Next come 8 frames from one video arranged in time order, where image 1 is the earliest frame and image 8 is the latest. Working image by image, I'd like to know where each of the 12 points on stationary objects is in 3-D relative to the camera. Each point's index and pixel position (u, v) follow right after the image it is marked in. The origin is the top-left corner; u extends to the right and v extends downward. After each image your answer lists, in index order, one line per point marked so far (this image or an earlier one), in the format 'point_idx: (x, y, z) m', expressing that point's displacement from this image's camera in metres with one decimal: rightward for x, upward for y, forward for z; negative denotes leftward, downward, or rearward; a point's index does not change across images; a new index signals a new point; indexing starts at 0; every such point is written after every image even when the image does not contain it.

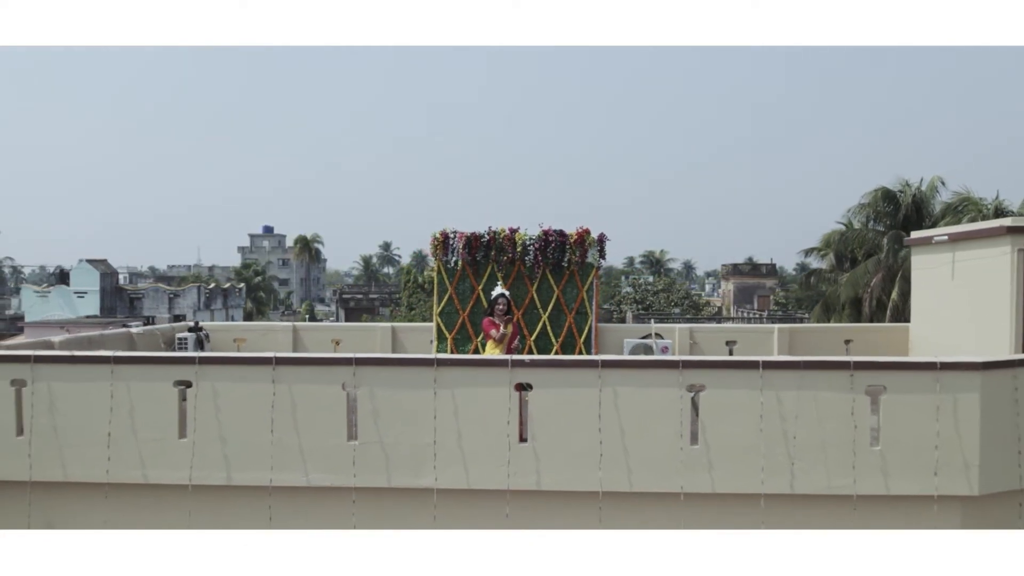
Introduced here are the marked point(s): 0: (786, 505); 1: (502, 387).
0: (+2.3, -1.8, +6.6) m
1: (-0.1, -0.8, +6.6) m
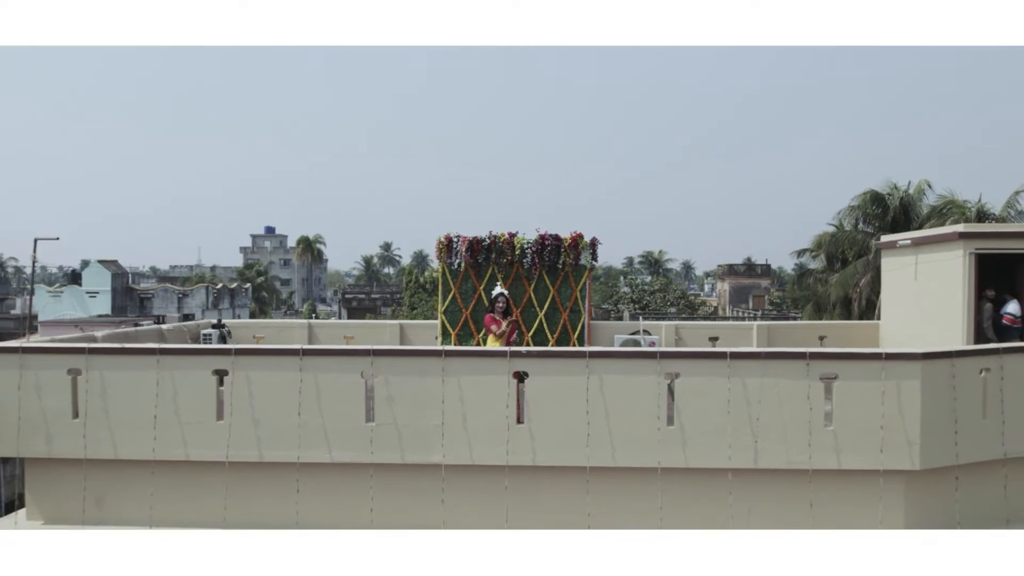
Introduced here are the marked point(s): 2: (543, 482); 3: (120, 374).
0: (+2.3, -1.8, +7.5) m
1: (-0.1, -0.8, +7.5) m
2: (+0.3, -1.9, +7.7) m
3: (-3.9, -0.8, +7.8) m
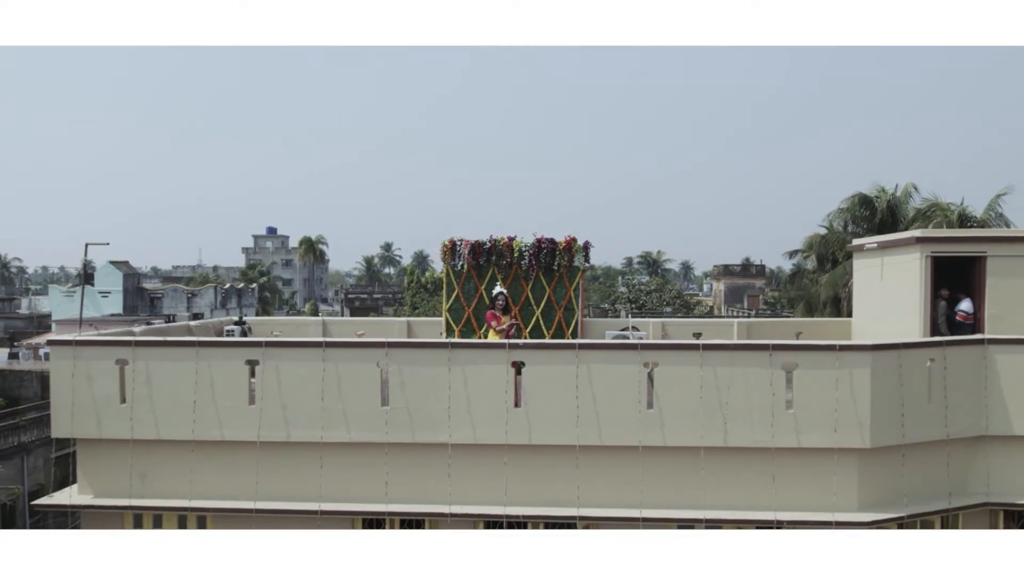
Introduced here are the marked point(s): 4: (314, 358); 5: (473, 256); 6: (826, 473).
0: (+2.3, -1.8, +8.5) m
1: (-0.1, -0.8, +8.5) m
2: (+0.3, -1.9, +8.6) m
3: (-3.9, -0.8, +8.8) m
4: (-2.2, -0.8, +8.7) m
5: (-0.6, +0.5, +12.3) m
6: (+3.4, -2.0, +8.5) m
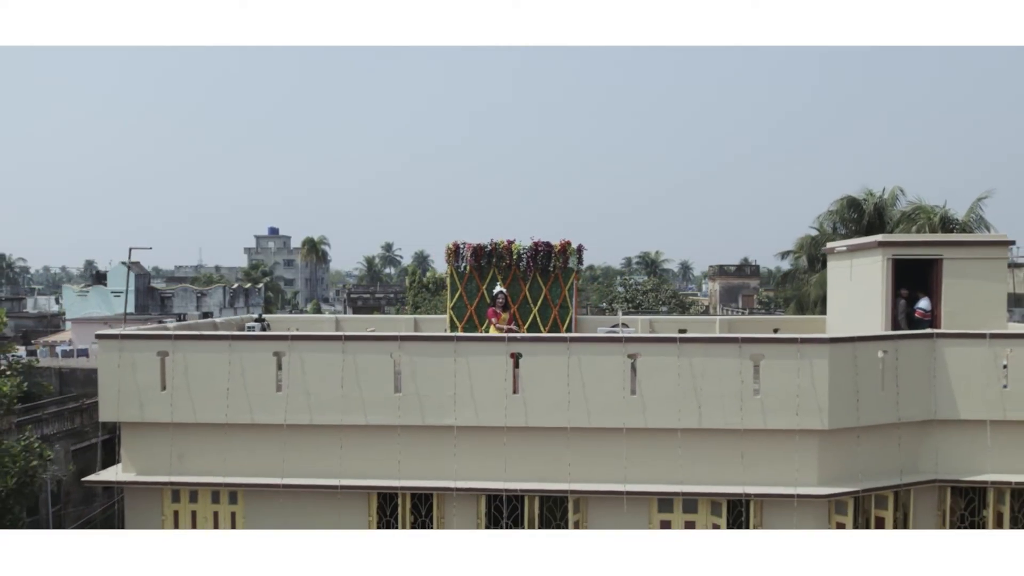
0: (+2.2, -1.8, +9.6) m
1: (-0.1, -0.8, +9.6) m
2: (+0.3, -1.9, +9.7) m
3: (-3.9, -0.8, +9.9) m
4: (-2.2, -0.8, +9.7) m
5: (-0.6, +0.5, +13.4) m
6: (+3.4, -2.0, +9.5) m
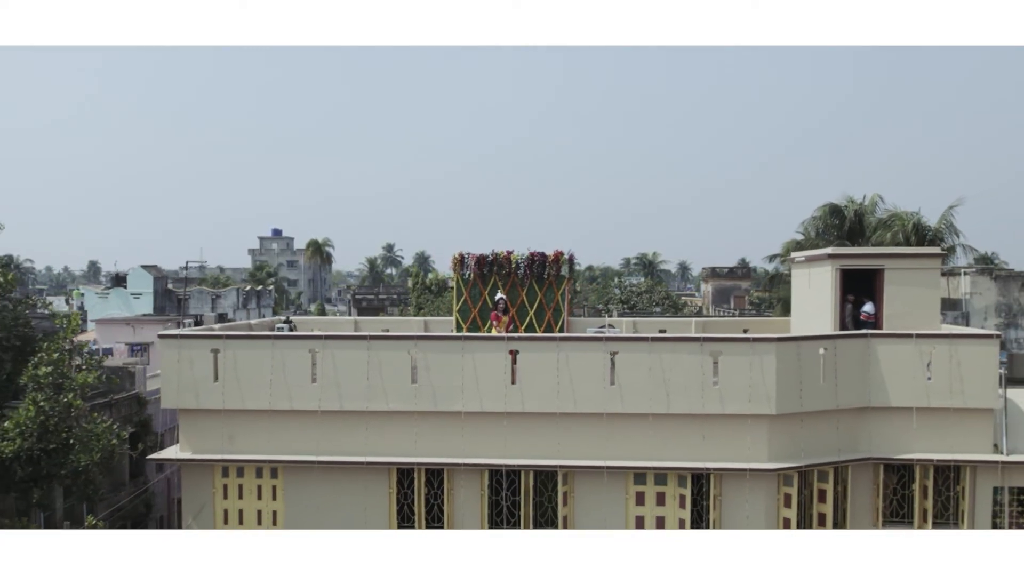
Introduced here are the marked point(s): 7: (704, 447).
0: (+2.2, -1.9, +11.4) m
1: (-0.2, -0.9, +11.4) m
2: (+0.2, -2.0, +11.5) m
3: (-4.0, -0.9, +11.7) m
4: (-2.2, -0.9, +11.6) m
5: (-0.7, +0.4, +15.2) m
6: (+3.3, -2.1, +11.3) m
7: (+2.8, -2.3, +11.4) m
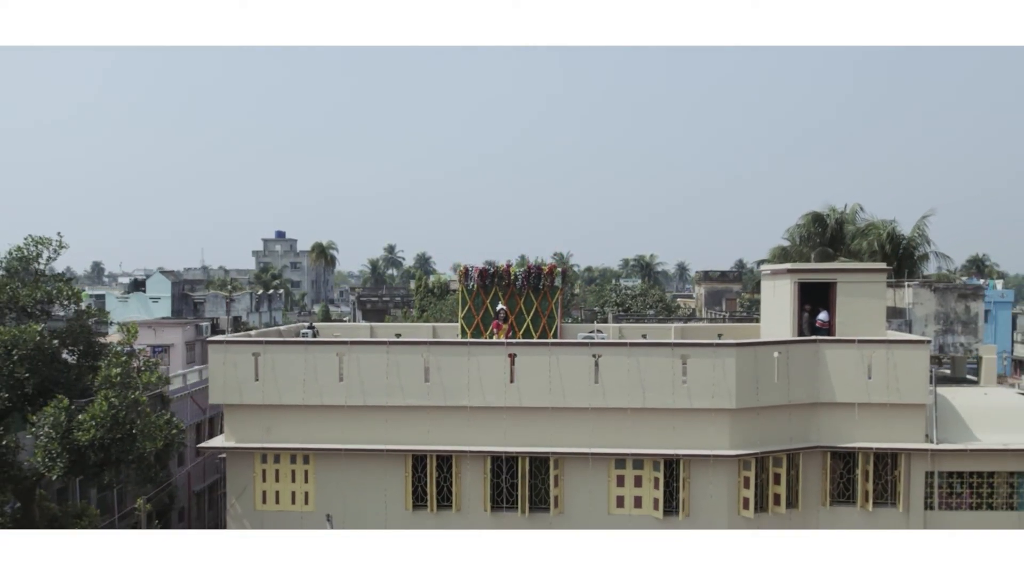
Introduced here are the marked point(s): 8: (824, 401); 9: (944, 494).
0: (+2.2, -2.1, +13.3) m
1: (-0.2, -1.1, +13.3) m
2: (+0.2, -2.2, +13.5) m
3: (-4.0, -1.2, +13.7) m
4: (-2.2, -1.1, +13.5) m
5: (-0.7, +0.2, +17.1) m
6: (+3.3, -2.3, +13.3) m
7: (+2.8, -2.5, +13.3) m
8: (+5.5, -2.0, +13.8) m
9: (+7.6, -3.6, +13.9) m
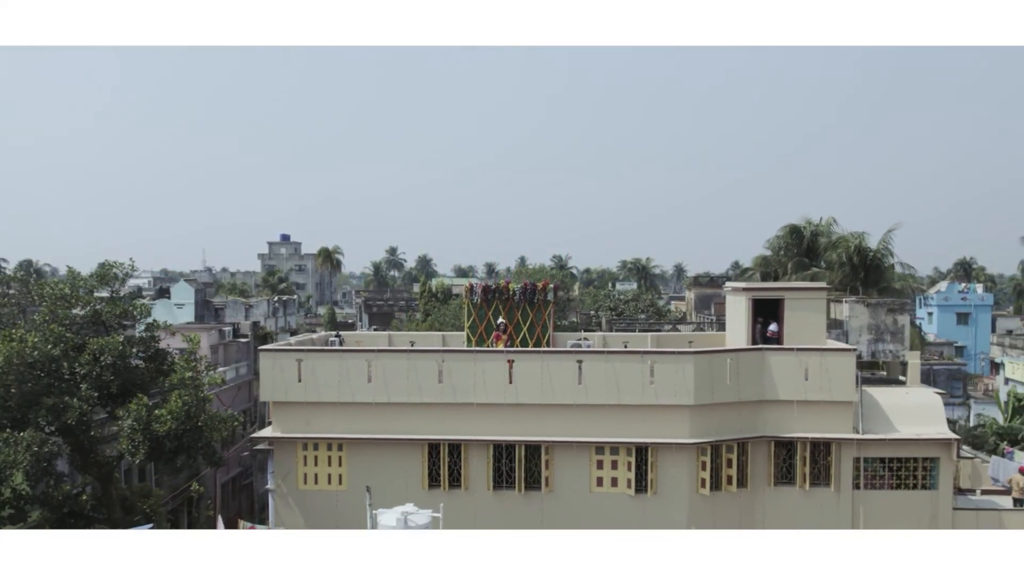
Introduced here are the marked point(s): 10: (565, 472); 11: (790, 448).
0: (+2.2, -2.5, +16.2) m
1: (-0.2, -1.5, +16.2) m
2: (+0.2, -2.6, +16.3) m
3: (-4.0, -1.5, +16.5) m
4: (-2.3, -1.5, +16.4) m
5: (-0.7, -0.2, +20.0) m
6: (+3.3, -2.7, +16.2) m
7: (+2.7, -2.9, +16.2) m
8: (+5.4, -2.3, +16.7) m
9: (+7.6, -4.0, +16.8) m
10: (+1.1, -3.8, +16.4) m
11: (+5.9, -3.4, +16.9) m
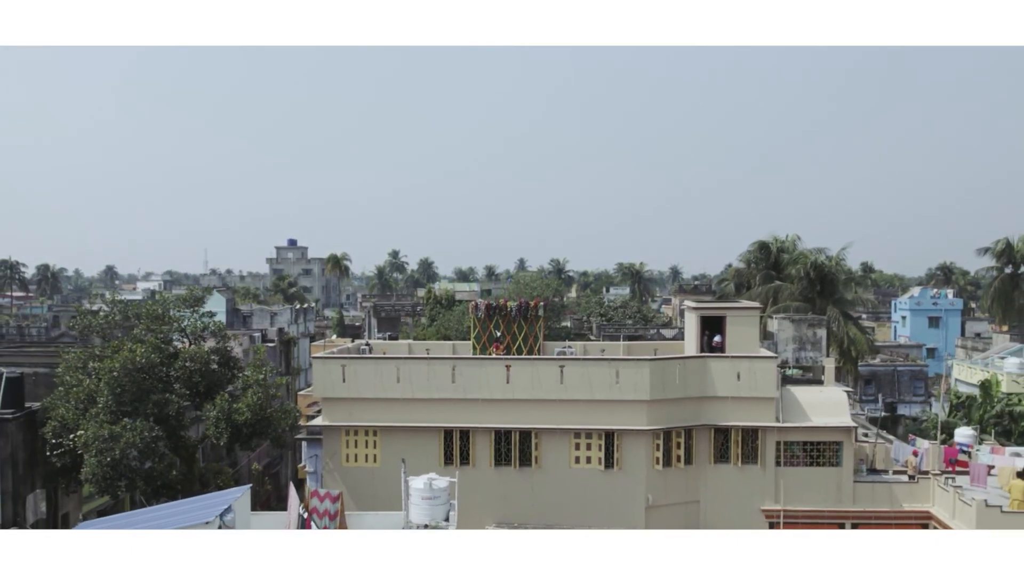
0: (+2.1, -3.1, +20.9) m
1: (-0.3, -2.1, +20.9) m
2: (+0.1, -3.1, +21.1) m
3: (-4.1, -2.1, +21.2) m
4: (-2.4, -2.0, +21.1) m
5: (-0.8, -0.8, +24.7) m
6: (+3.2, -3.3, +20.9) m
7: (+2.7, -3.5, +20.9) m
8: (+5.3, -2.9, +21.4) m
9: (+7.5, -4.6, +21.5) m
10: (+1.0, -4.4, +21.1) m
11: (+5.9, -4.0, +21.6) m
